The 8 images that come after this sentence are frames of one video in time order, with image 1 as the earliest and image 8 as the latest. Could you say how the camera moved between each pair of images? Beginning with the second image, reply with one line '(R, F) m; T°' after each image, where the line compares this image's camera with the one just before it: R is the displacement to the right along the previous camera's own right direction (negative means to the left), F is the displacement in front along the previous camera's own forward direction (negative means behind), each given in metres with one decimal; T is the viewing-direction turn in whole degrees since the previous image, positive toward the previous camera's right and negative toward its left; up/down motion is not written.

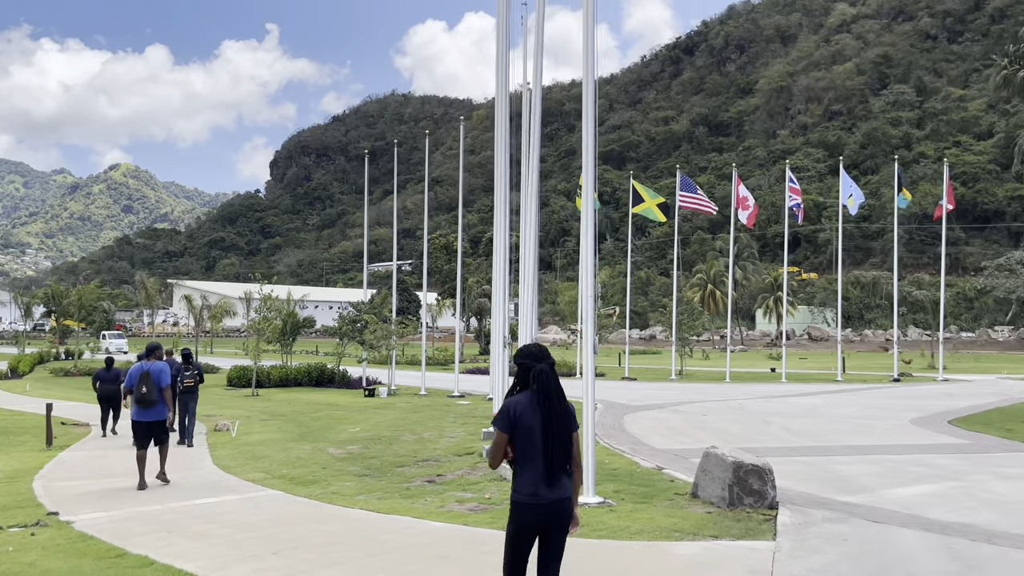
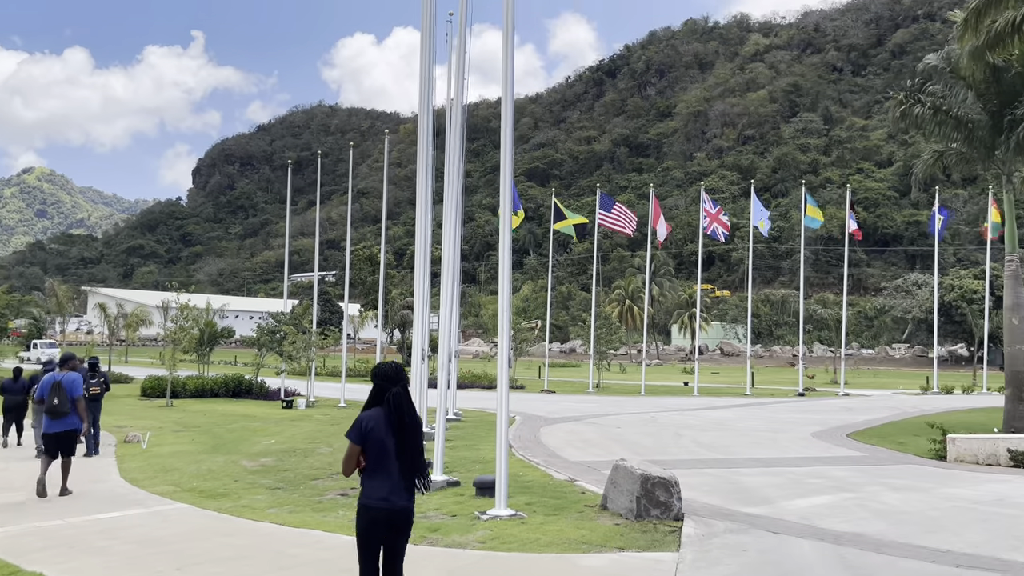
(+0.3, -0.6) m; +5°
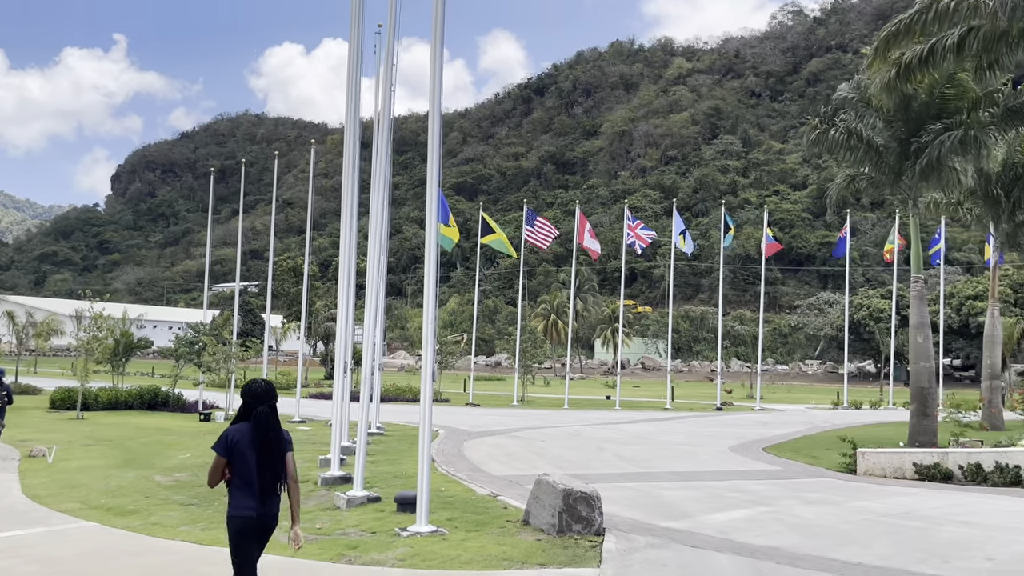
(+0.1, -0.2) m; +5°
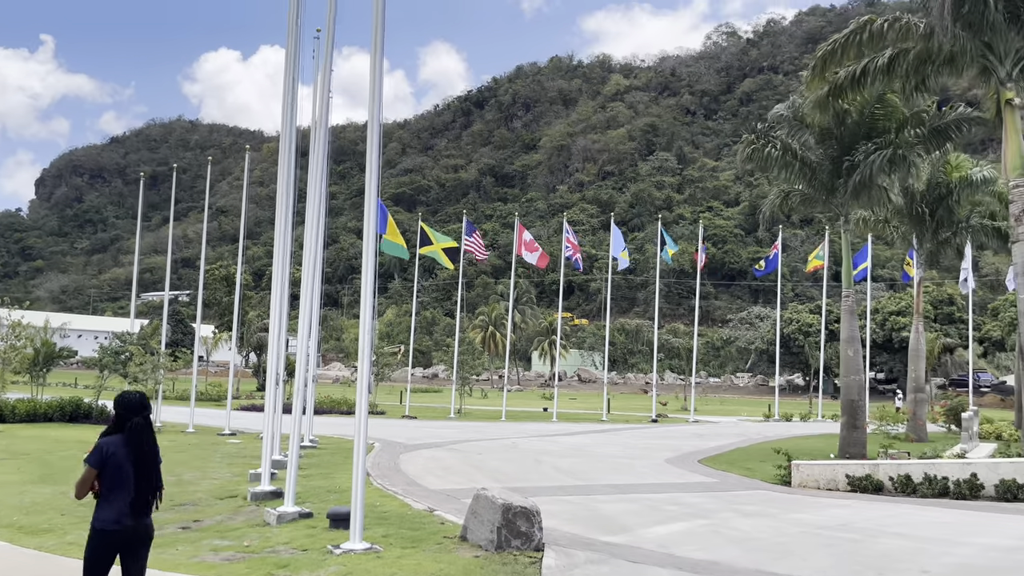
(0.0, 0.0) m; +4°
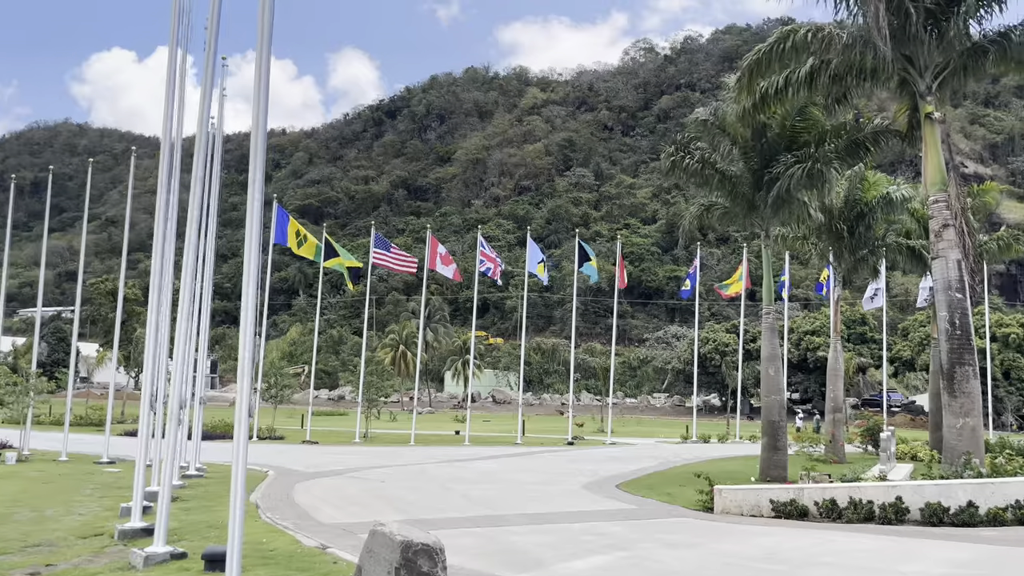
(+0.2, +1.4) m; +6°
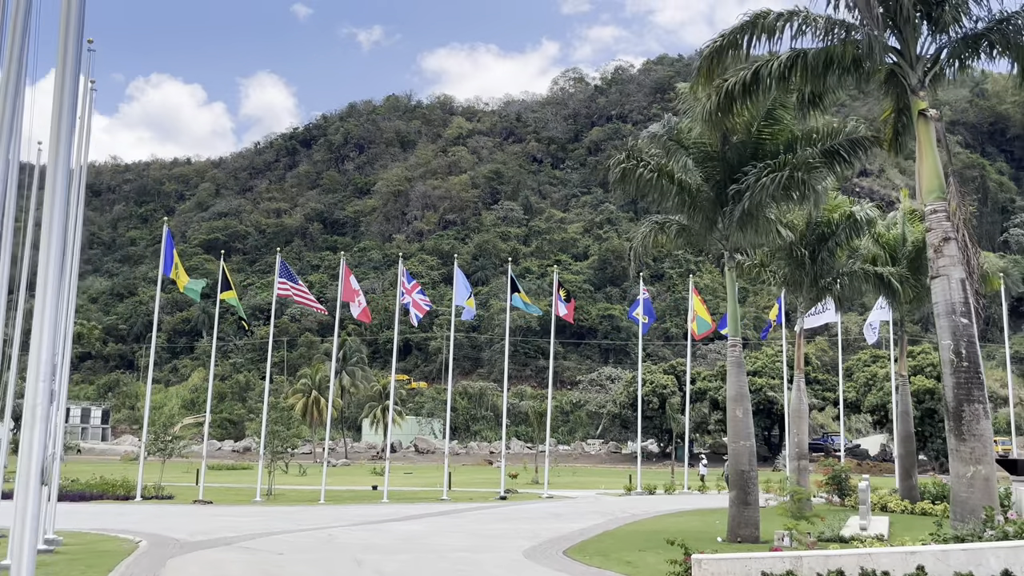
(-0.2, +2.4) m; +5°
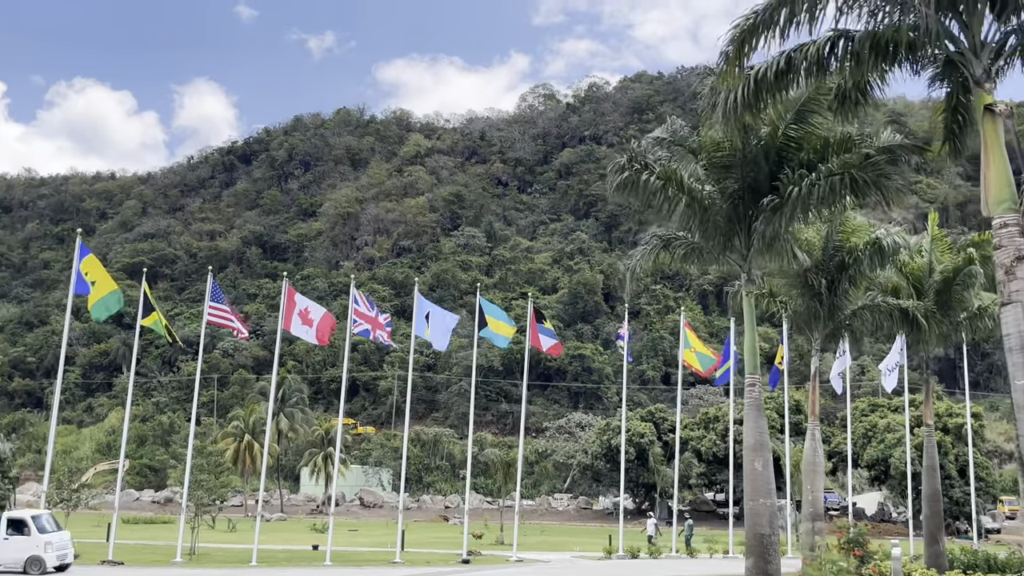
(-0.4, +3.6) m; +3°
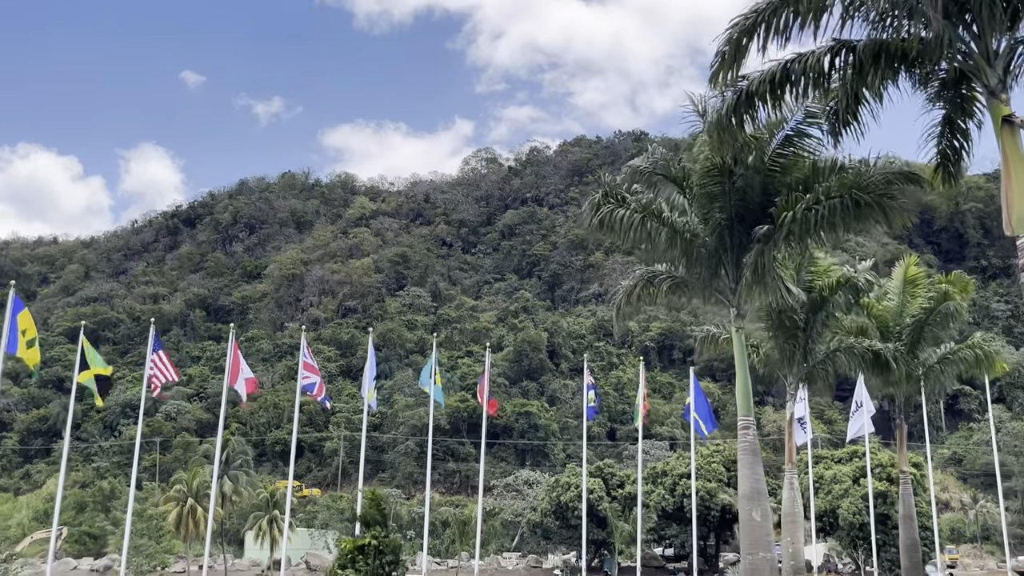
(+0.4, -0.6) m; +3°
